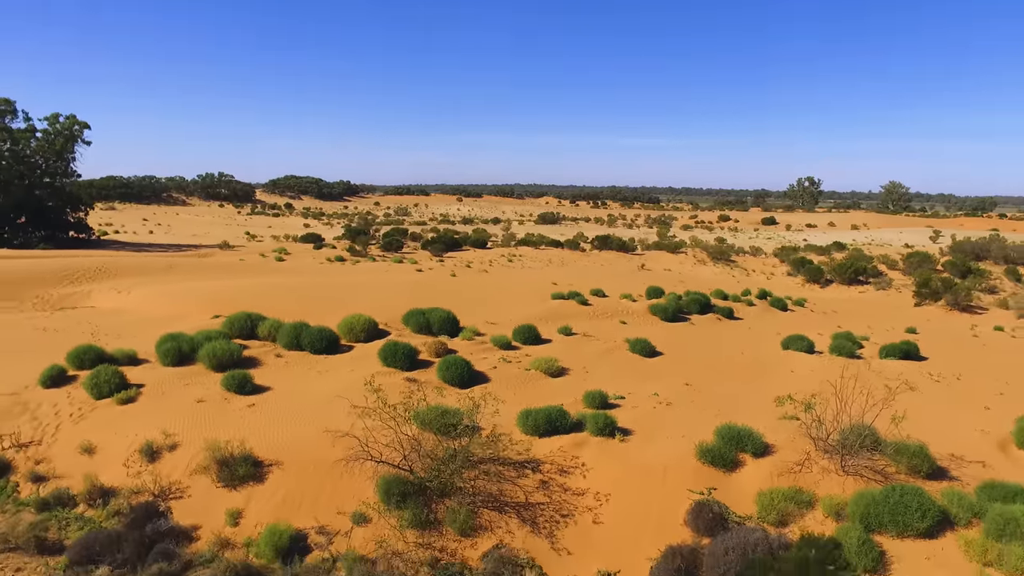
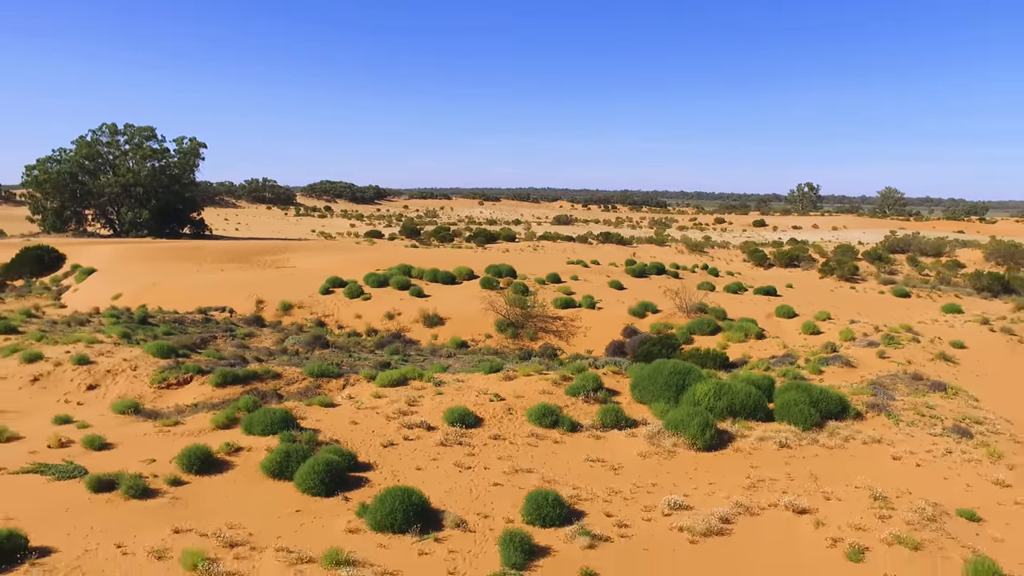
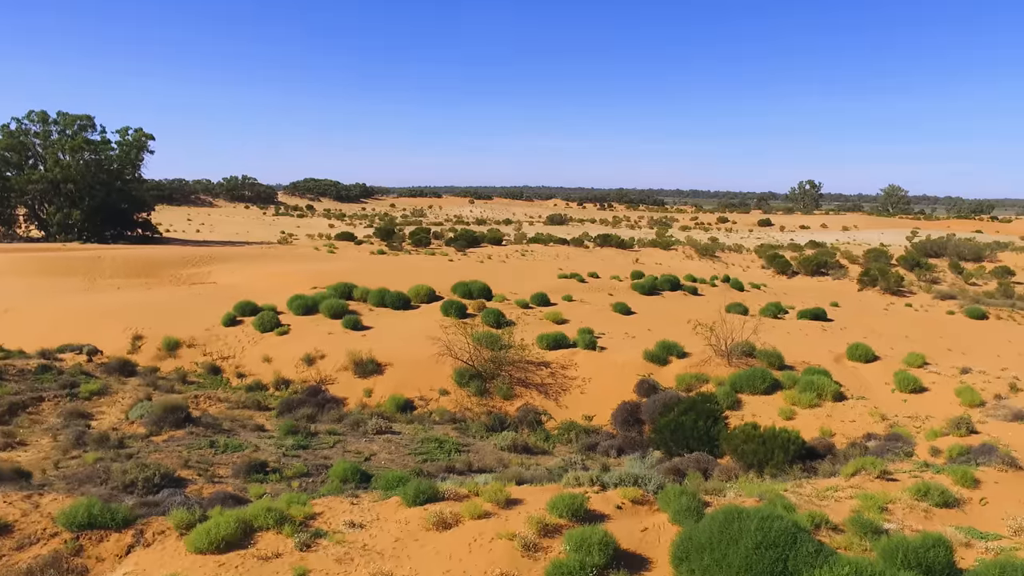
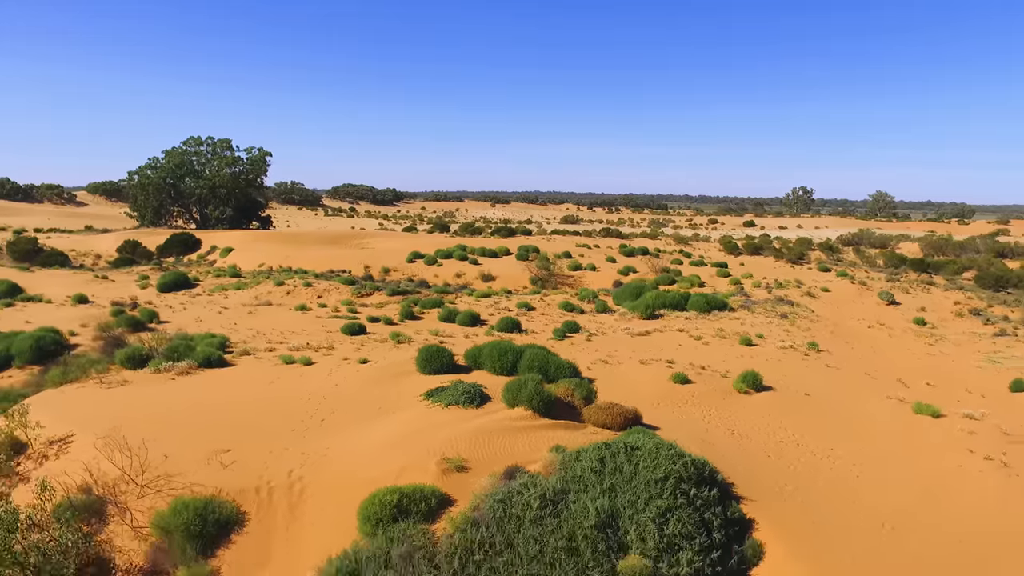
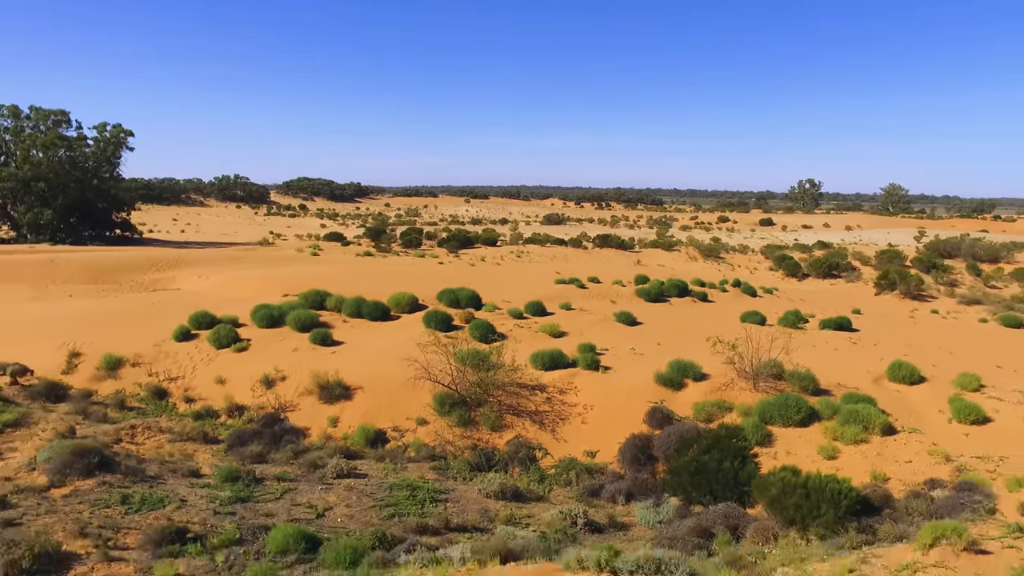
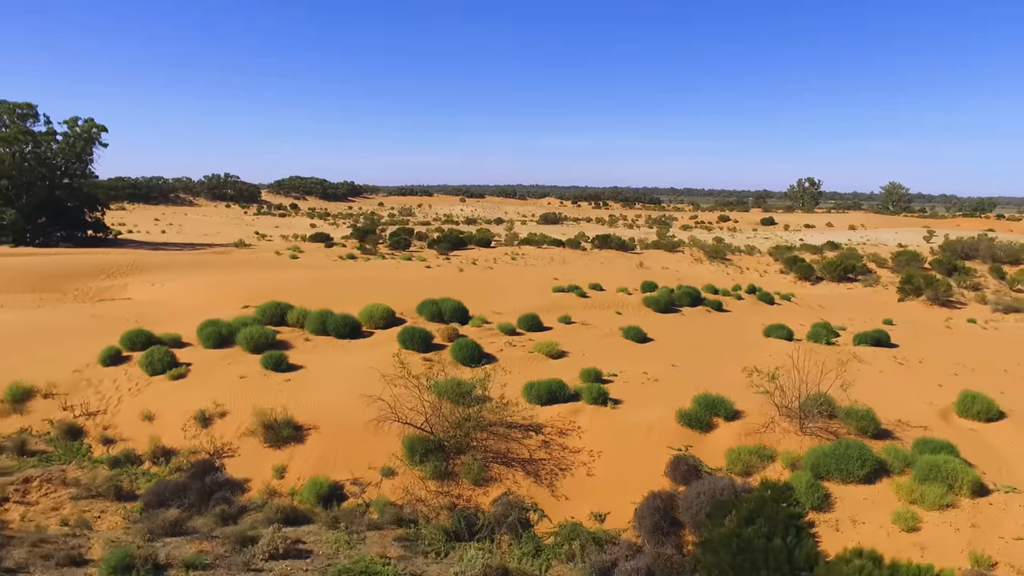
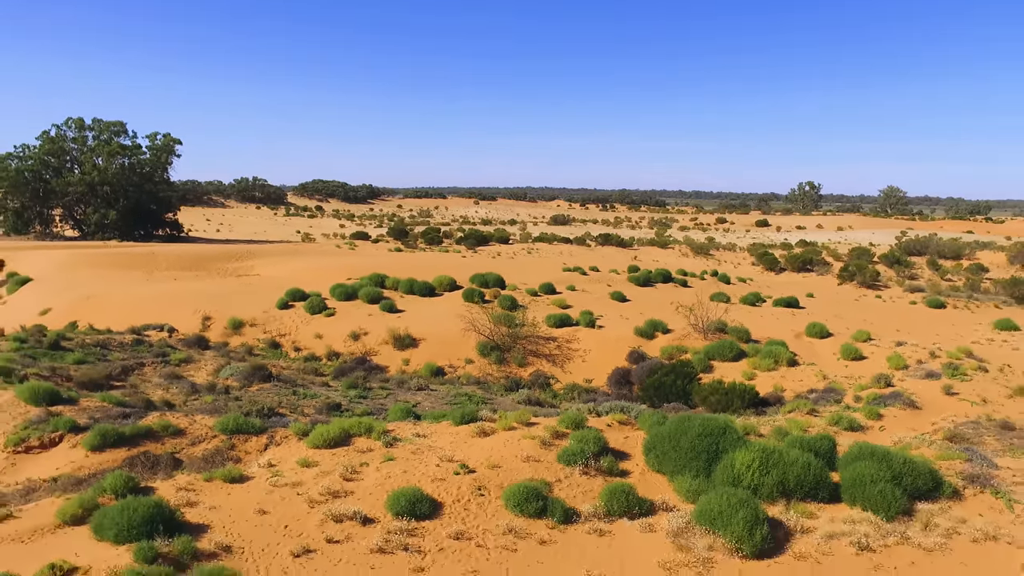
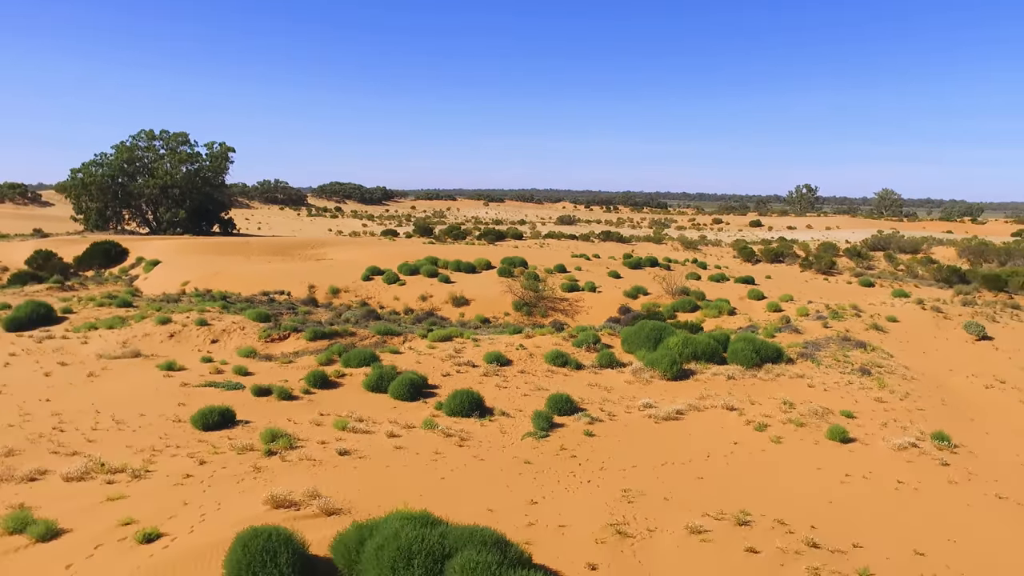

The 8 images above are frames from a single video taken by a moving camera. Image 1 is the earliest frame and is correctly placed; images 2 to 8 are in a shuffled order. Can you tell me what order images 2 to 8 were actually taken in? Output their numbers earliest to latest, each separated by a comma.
6, 5, 3, 7, 2, 8, 4
